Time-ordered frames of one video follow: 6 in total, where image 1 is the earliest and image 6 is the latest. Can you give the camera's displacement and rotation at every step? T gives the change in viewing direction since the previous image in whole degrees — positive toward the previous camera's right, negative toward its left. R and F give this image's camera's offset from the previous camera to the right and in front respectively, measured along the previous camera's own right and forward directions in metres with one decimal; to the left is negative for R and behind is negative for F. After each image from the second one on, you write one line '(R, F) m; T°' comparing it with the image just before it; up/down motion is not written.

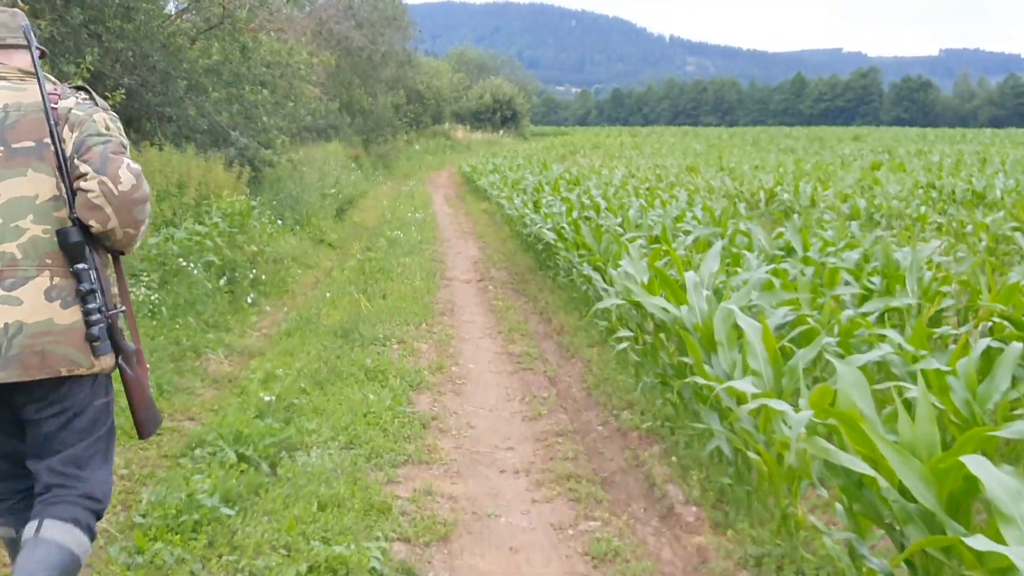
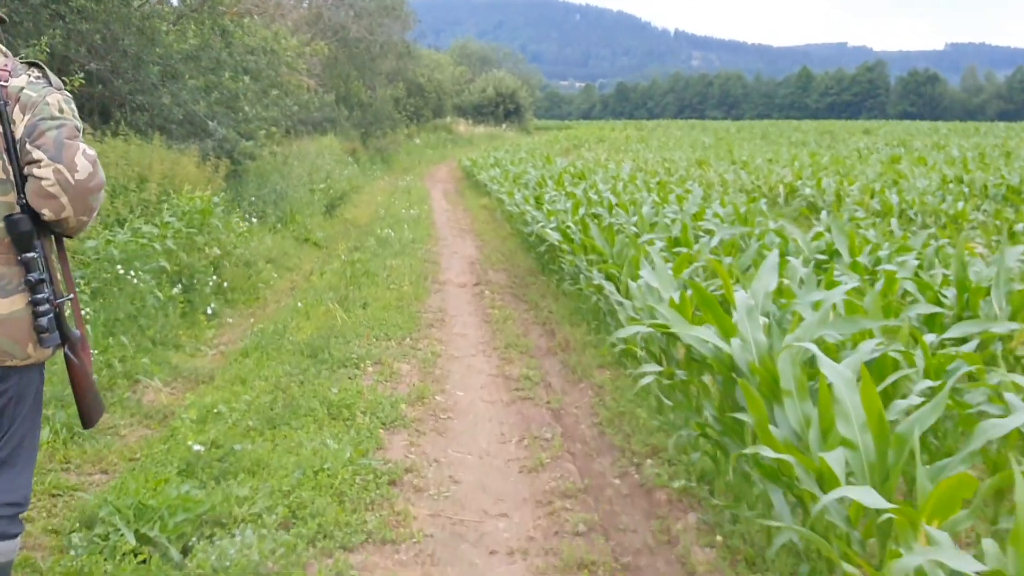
(0.0, +1.0) m; 0°
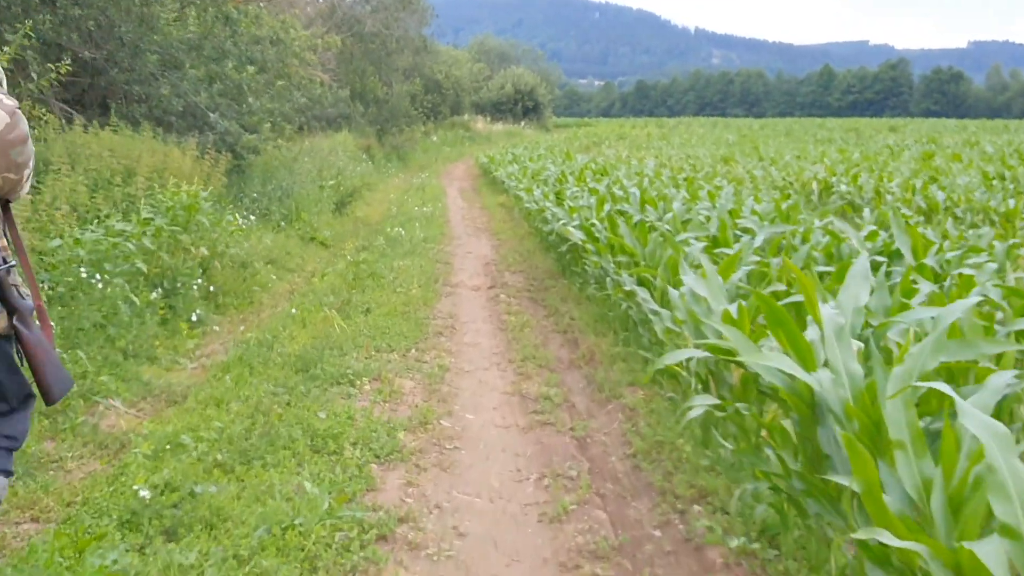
(0.0, +0.7) m; -1°
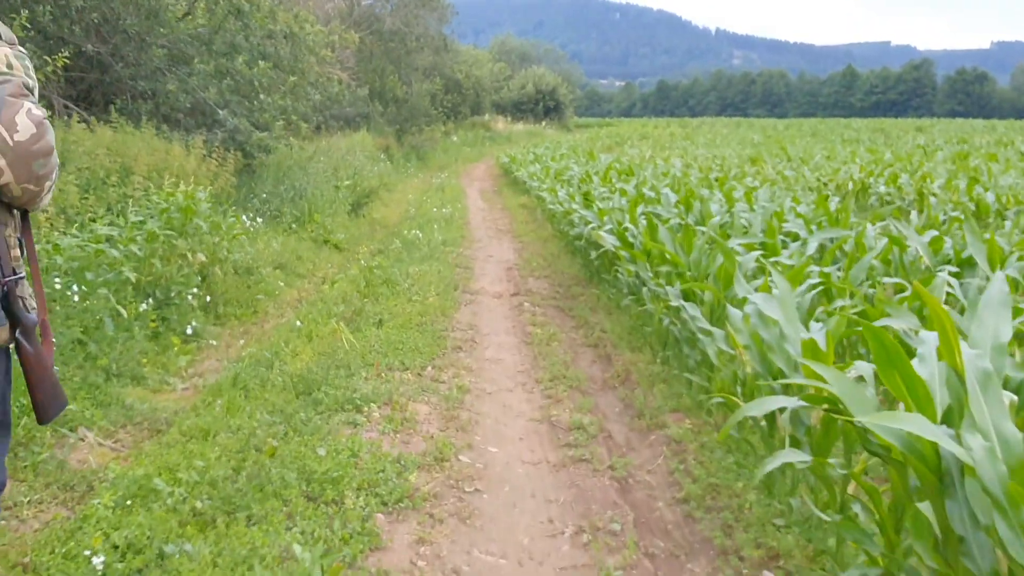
(0.0, +0.6) m; -1°
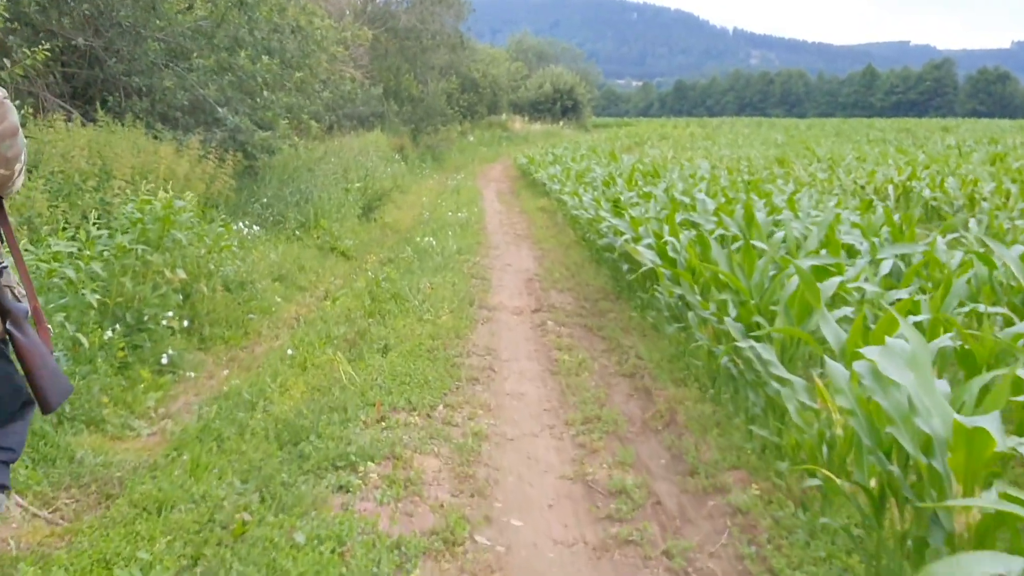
(0.0, +0.7) m; -1°
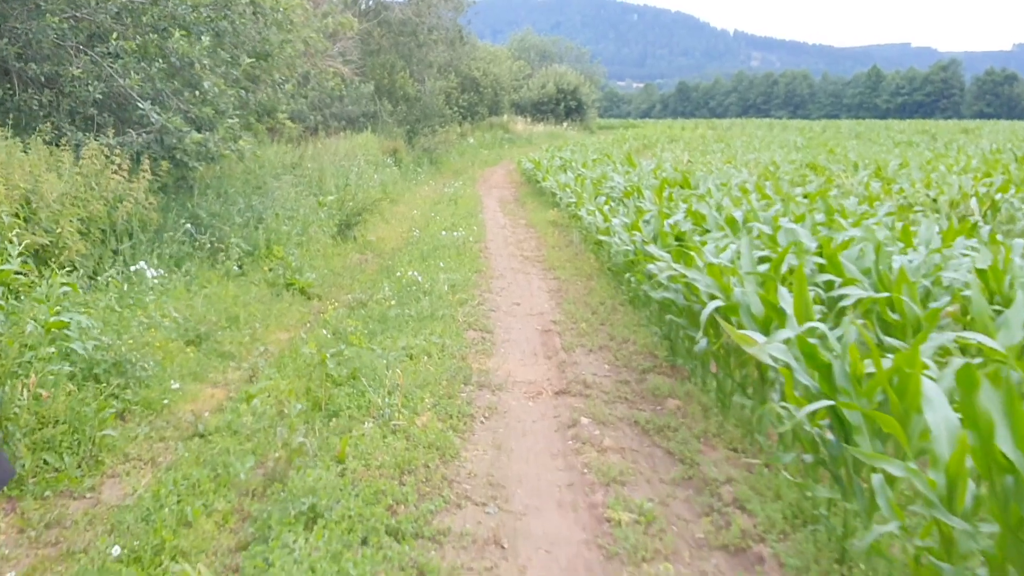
(-0.1, +2.2) m; 0°
